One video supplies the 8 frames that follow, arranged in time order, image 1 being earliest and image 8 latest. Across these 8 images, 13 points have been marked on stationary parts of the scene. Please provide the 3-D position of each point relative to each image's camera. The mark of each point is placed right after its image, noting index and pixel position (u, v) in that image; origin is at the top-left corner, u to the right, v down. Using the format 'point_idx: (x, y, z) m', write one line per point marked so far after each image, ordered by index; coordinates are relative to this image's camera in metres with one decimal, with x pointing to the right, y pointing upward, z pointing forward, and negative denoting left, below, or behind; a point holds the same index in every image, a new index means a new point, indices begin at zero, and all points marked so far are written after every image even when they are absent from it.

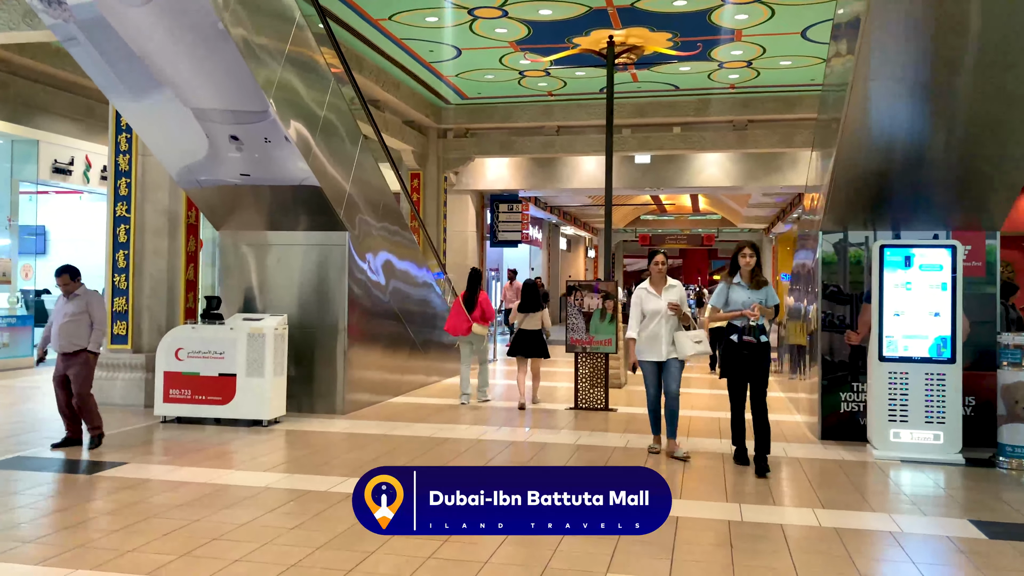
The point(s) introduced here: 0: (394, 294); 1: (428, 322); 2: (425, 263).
0: (-1.1, -0.1, +7.7) m
1: (-0.9, -0.3, +8.7) m
2: (-0.9, +0.3, +8.6) m
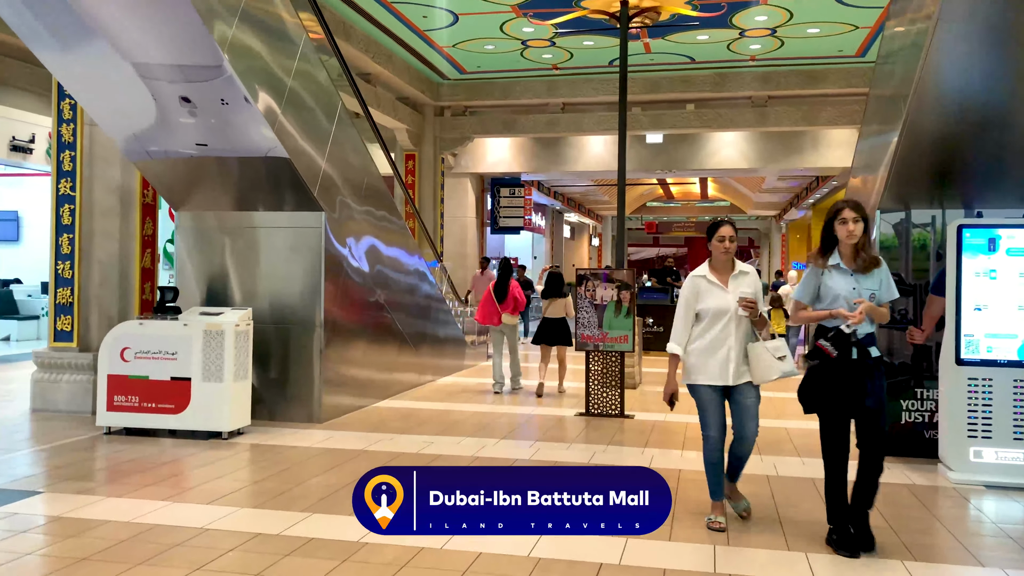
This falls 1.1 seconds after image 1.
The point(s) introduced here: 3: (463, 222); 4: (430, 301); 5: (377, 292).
0: (-1.1, 0.0, +6.8) m
1: (-0.9, -0.2, +7.9) m
2: (-0.9, +0.4, +7.7) m
3: (-0.8, +1.1, +14.0) m
4: (-0.8, -0.1, +8.1) m
5: (-1.1, 0.0, +6.8) m
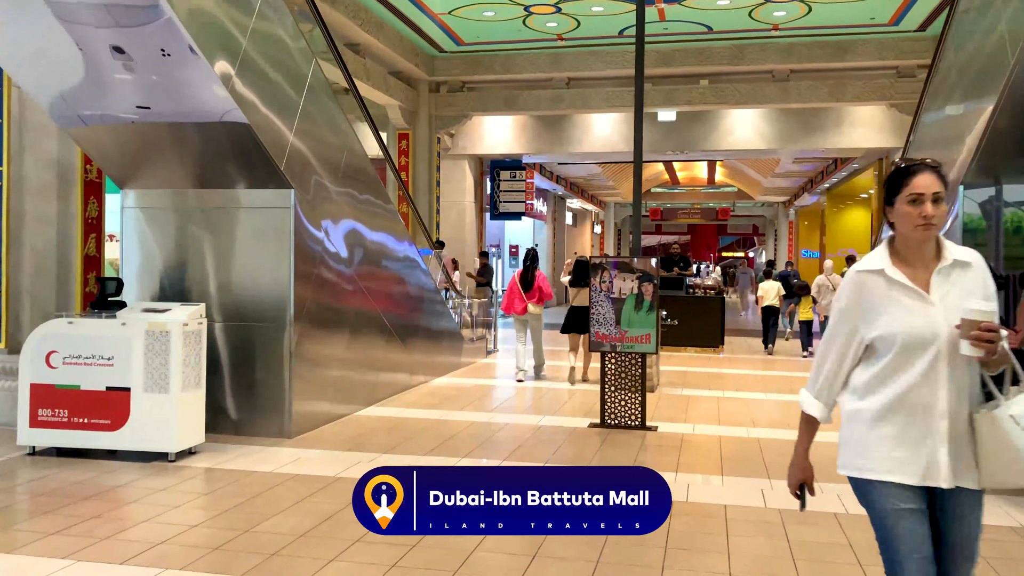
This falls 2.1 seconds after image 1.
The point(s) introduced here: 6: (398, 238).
0: (-1.1, +0.1, +6.0) m
1: (-0.9, -0.2, +7.0) m
2: (-0.9, +0.4, +6.9) m
3: (-0.8, +1.3, +13.1) m
4: (-0.8, 0.0, +7.3) m
5: (-1.1, 0.0, +5.9) m
6: (-0.9, +0.4, +6.7) m
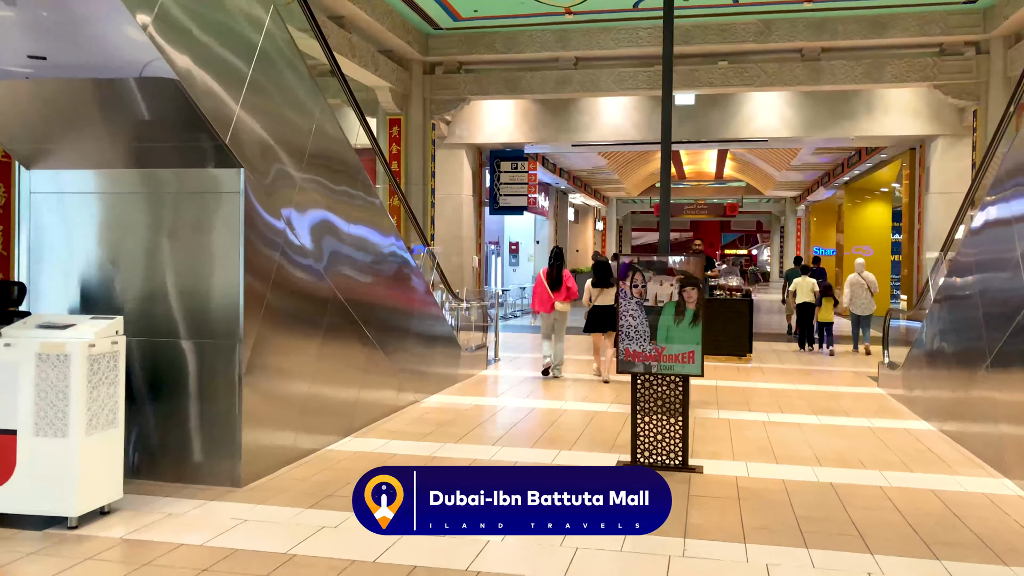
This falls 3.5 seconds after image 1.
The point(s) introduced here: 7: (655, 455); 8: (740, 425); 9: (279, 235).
0: (-1.0, +0.1, +5.0) m
1: (-0.8, -0.2, +6.0) m
2: (-0.8, +0.4, +5.8) m
3: (-0.8, +1.3, +12.1) m
4: (-0.8, -0.1, +6.3) m
5: (-1.1, 0.0, +4.9) m
6: (-0.9, +0.4, +5.6) m
7: (+0.7, -0.9, +4.2) m
8: (+1.5, -0.9, +5.4) m
9: (-1.2, +0.3, +4.2) m
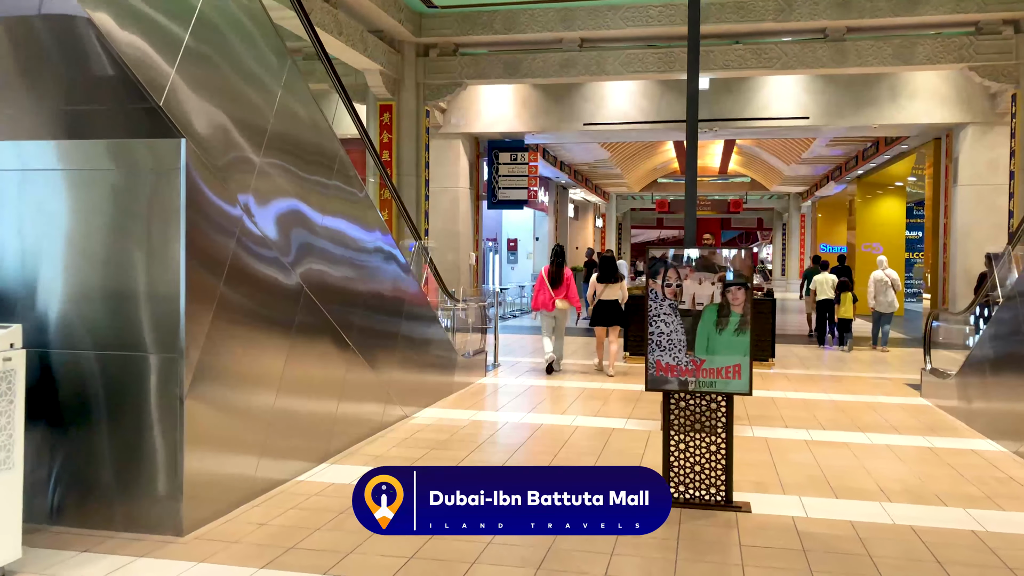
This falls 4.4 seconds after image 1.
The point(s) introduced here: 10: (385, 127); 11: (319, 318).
0: (-1.0, +0.1, +4.2) m
1: (-0.8, -0.2, +5.3) m
2: (-0.8, +0.4, +5.1) m
3: (-0.8, +1.3, +11.4) m
4: (-0.8, -0.1, +5.5) m
5: (-1.0, 0.0, +4.1) m
6: (-0.9, +0.4, +4.9) m
7: (+0.8, -0.9, +3.5) m
8: (+1.5, -0.9, +4.7) m
9: (-1.2, +0.3, +3.5) m
10: (-1.6, +2.0, +10.2) m
11: (-1.0, -0.2, +4.3) m
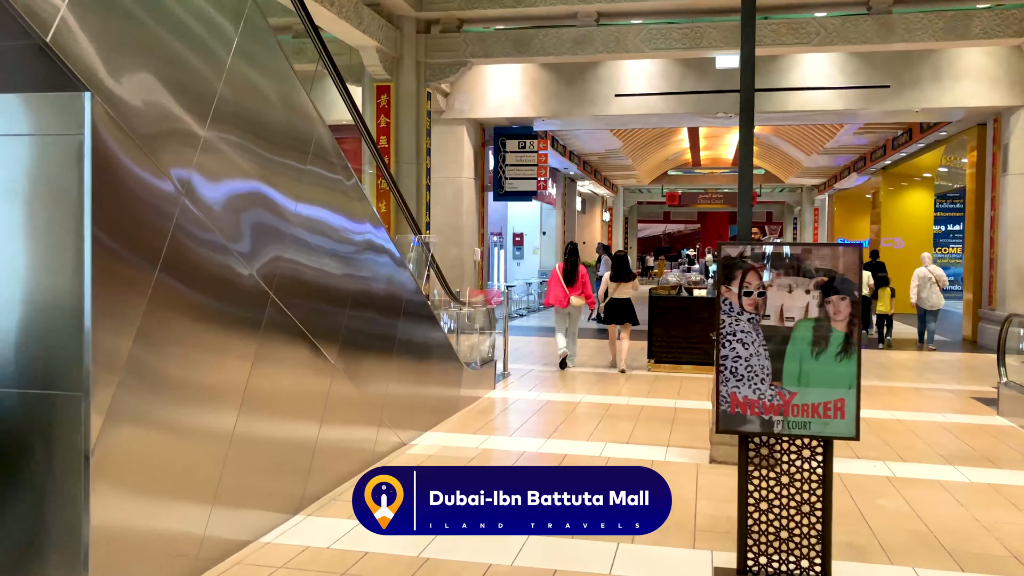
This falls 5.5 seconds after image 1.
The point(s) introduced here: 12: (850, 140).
0: (-0.9, 0.0, +3.4) m
1: (-0.7, -0.2, +4.4) m
2: (-0.7, +0.4, +4.2) m
3: (-0.7, +1.3, +10.5) m
4: (-0.7, -0.1, +4.7) m
5: (-0.9, 0.0, +3.3) m
6: (-0.8, +0.4, +4.0) m
7: (+0.9, -0.9, +2.6) m
8: (+1.6, -0.9, +3.8) m
9: (-1.1, +0.2, +2.6) m
10: (-1.5, +2.0, +9.4) m
11: (-0.9, -0.2, +3.5) m
12: (+6.1, +2.6, +14.7) m
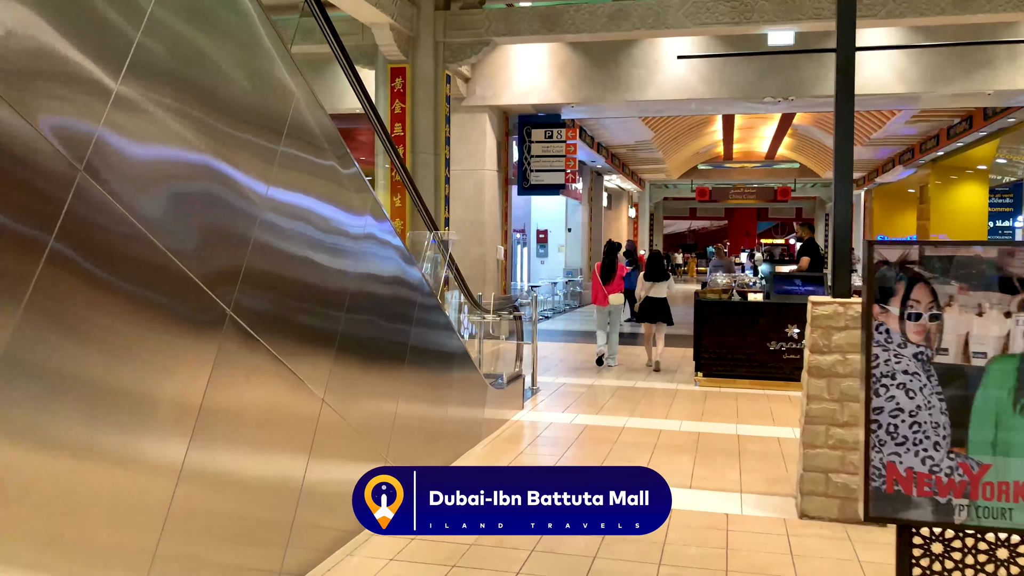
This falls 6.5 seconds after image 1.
0: (-0.8, 0.0, +2.5) m
1: (-0.6, -0.2, +3.6) m
2: (-0.6, +0.4, +3.4) m
3: (-0.4, +1.3, +9.7) m
4: (-0.5, -0.1, +3.8) m
5: (-0.8, 0.0, +2.5) m
6: (-0.6, +0.3, +3.2) m
7: (+1.0, -0.9, +1.8) m
8: (+1.8, -0.9, +3.0) m
9: (-1.0, +0.2, +1.8) m
10: (-1.2, +2.0, +8.6) m
11: (-0.8, -0.2, +2.7) m
12: (+6.5, +2.6, +13.7) m
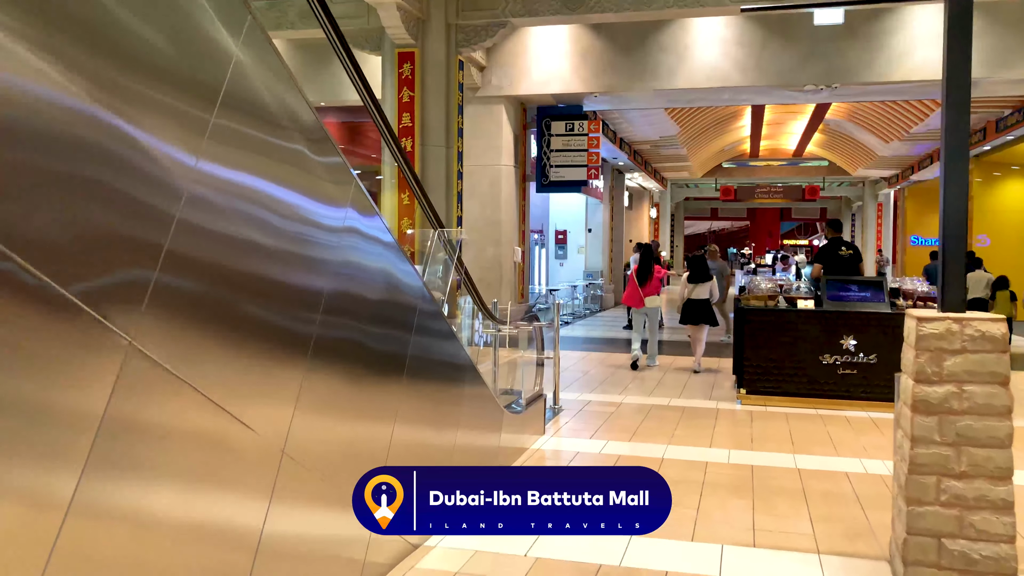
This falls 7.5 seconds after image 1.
0: (-0.7, 0.0, +1.9) m
1: (-0.5, -0.3, +2.9) m
2: (-0.5, +0.3, +2.7) m
3: (-0.2, +1.3, +9.0) m
4: (-0.4, -0.2, +3.1) m
5: (-0.8, -0.1, +1.8) m
6: (-0.6, +0.3, +2.5) m
7: (+1.0, -1.0, +1.1) m
8: (+1.8, -1.0, +2.2) m
9: (-0.9, +0.2, +1.1) m
10: (-1.0, +2.0, +7.9) m
11: (-0.7, -0.3, +2.0) m
12: (+6.8, +2.6, +12.8) m
